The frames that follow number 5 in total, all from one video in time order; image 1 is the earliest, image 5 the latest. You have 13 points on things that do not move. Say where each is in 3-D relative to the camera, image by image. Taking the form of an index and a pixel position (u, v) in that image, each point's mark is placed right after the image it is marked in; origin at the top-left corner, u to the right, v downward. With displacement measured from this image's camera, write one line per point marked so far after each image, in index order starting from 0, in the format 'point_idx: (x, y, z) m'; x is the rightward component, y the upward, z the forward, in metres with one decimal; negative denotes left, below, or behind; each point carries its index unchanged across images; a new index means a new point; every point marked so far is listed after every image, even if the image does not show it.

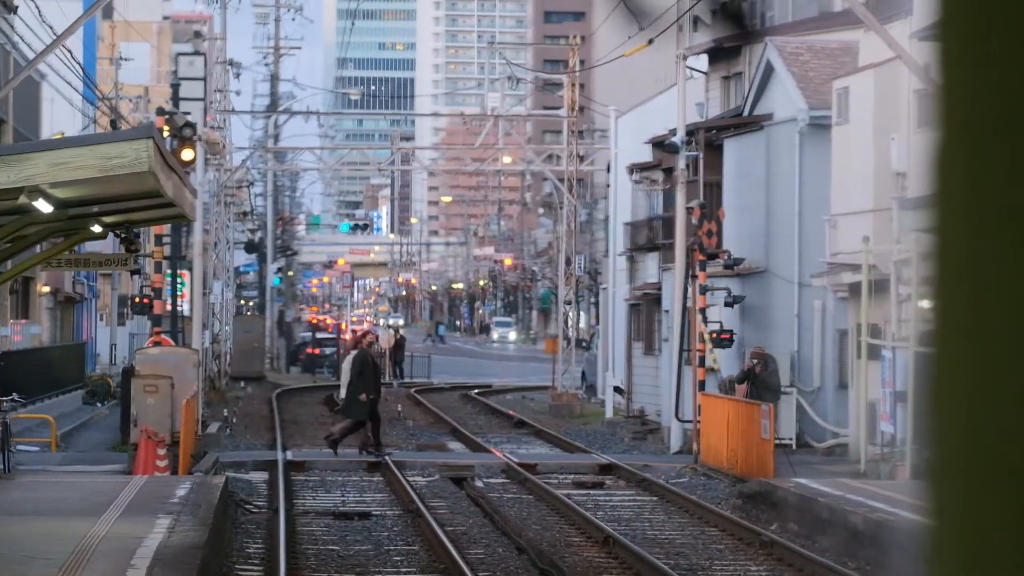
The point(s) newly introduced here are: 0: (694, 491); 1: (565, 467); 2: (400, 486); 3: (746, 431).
0: (+1.1, -1.2, +15.7) m
1: (+0.4, -1.2, +17.6) m
2: (-0.7, -1.2, +15.6) m
3: (+1.4, -0.9, +15.5) m
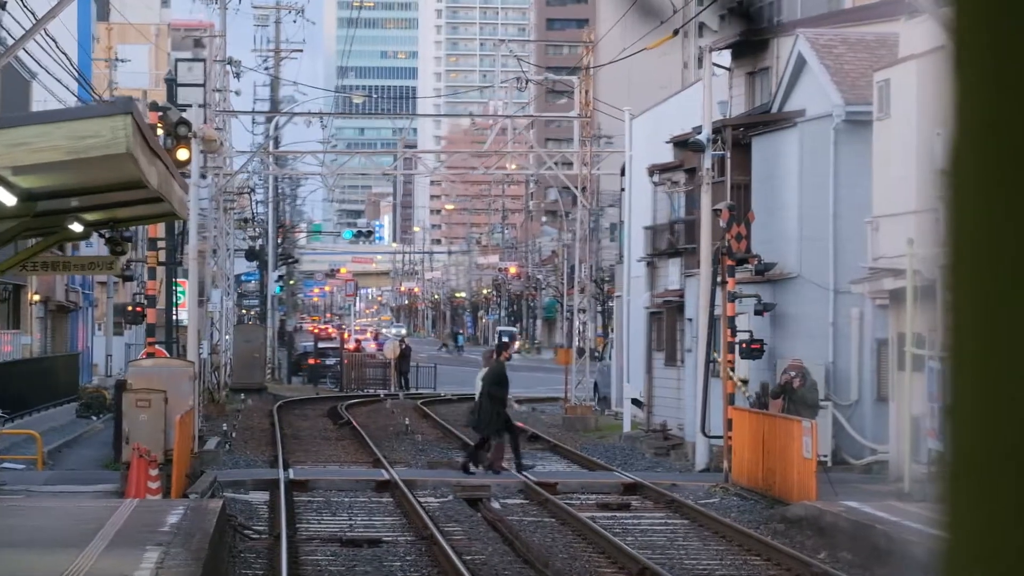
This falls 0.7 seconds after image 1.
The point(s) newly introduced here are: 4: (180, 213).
0: (+1.2, -1.3, +14.5) m
1: (+0.5, -1.3, +16.5) m
2: (-0.6, -1.2, +14.5) m
3: (+1.5, -0.9, +14.4) m
4: (-1.2, +0.3, +9.4) m
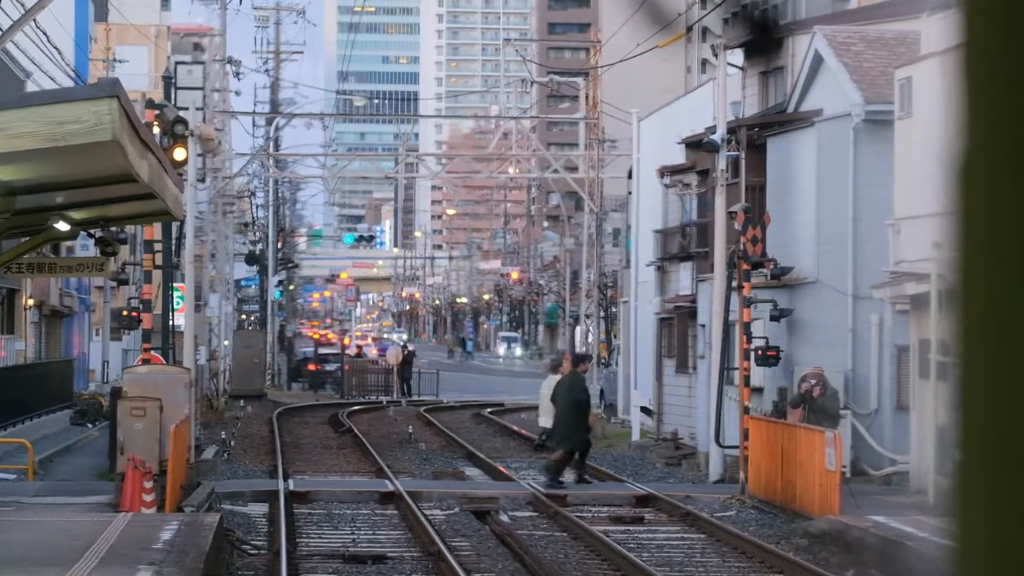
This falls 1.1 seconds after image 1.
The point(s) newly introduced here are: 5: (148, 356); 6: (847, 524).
0: (+1.3, -1.3, +13.9) m
1: (+0.5, -1.3, +15.9) m
2: (-0.5, -1.3, +13.9) m
3: (+1.6, -0.9, +13.8) m
4: (-1.2, +0.3, +8.8) m
5: (-2.4, -0.4, +16.7) m
6: (+1.5, -1.1, +11.7) m
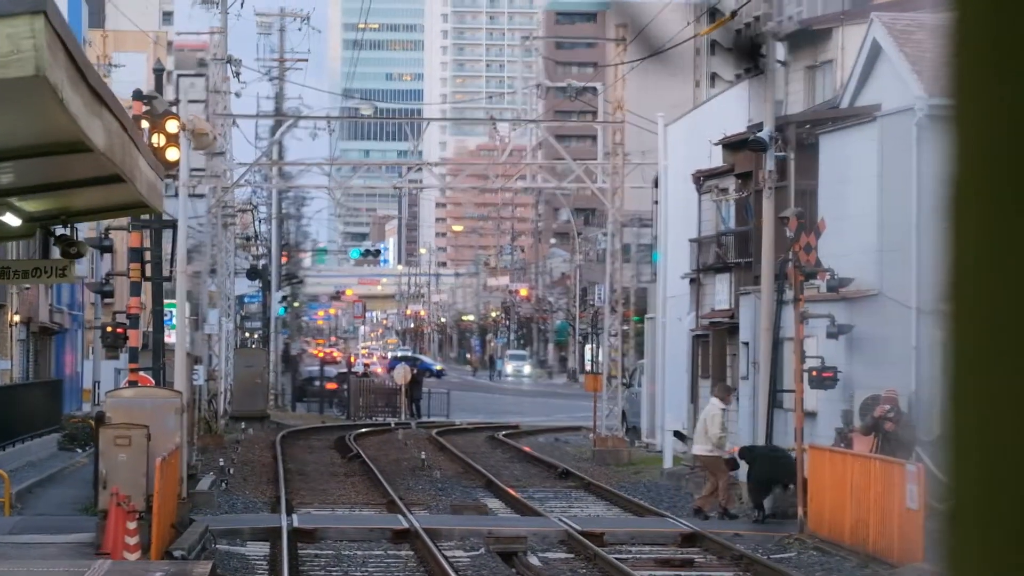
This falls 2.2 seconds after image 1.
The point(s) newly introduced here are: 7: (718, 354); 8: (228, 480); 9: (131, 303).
0: (+1.4, -1.4, +12.3) m
1: (+0.7, -1.4, +14.2) m
2: (-0.4, -1.3, +12.2) m
3: (+1.7, -1.0, +12.1) m
4: (-1.0, +0.2, +7.2) m
5: (-2.2, -0.5, +15.1) m
6: (+1.7, -1.1, +10.0) m
7: (+1.5, -0.5, +18.9) m
8: (-2.1, -1.4, +18.9) m
9: (-2.2, -0.1, +14.8) m
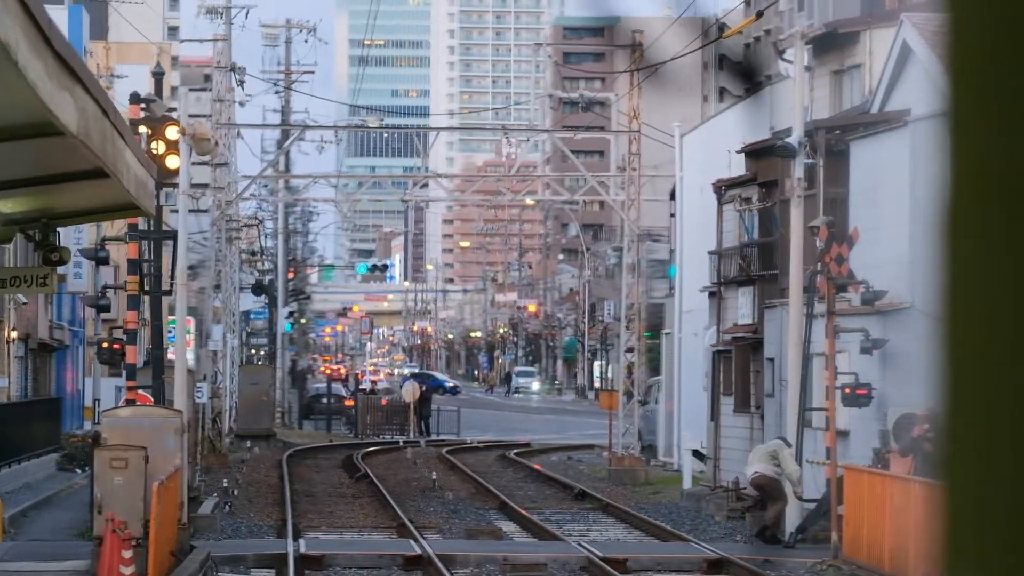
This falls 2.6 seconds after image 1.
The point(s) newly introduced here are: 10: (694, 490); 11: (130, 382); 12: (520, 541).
0: (+1.5, -1.4, +11.5) m
1: (+0.8, -1.4, +13.5) m
2: (-0.3, -1.4, +11.5) m
3: (+1.8, -1.0, +11.4) m
4: (-0.9, +0.2, +6.4) m
5: (-2.1, -0.6, +14.4) m
6: (+1.8, -1.2, +9.3) m
7: (+1.6, -0.6, +18.2) m
8: (-2.0, -1.5, +18.2) m
9: (-2.1, -0.2, +14.1) m
10: (+1.4, -1.5, +19.4) m
11: (-2.1, -0.5, +14.3) m
12: (0.0, -1.4, +14.8) m
